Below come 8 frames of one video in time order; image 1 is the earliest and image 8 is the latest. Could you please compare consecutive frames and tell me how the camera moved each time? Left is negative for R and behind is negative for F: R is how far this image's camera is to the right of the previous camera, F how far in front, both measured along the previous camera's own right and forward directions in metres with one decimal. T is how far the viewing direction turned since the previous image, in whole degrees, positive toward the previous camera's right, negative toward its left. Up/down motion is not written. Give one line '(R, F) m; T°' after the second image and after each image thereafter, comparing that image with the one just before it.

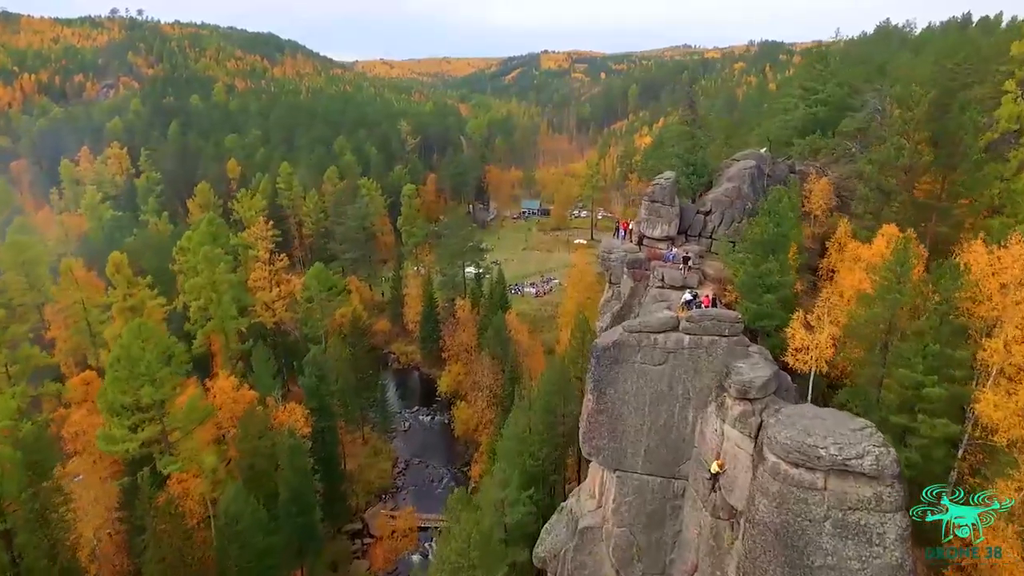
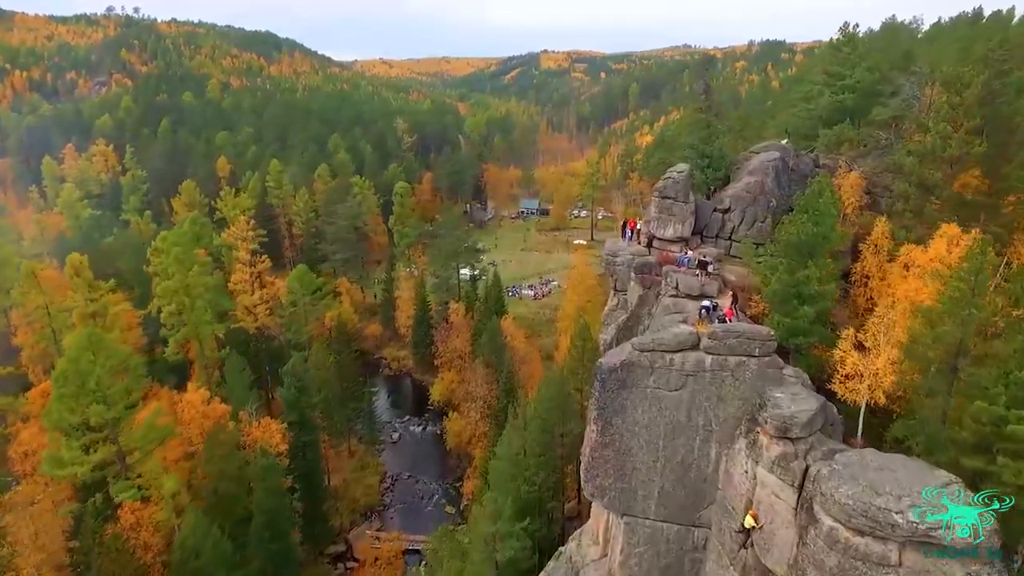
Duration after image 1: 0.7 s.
(+0.3, +3.0) m; 0°
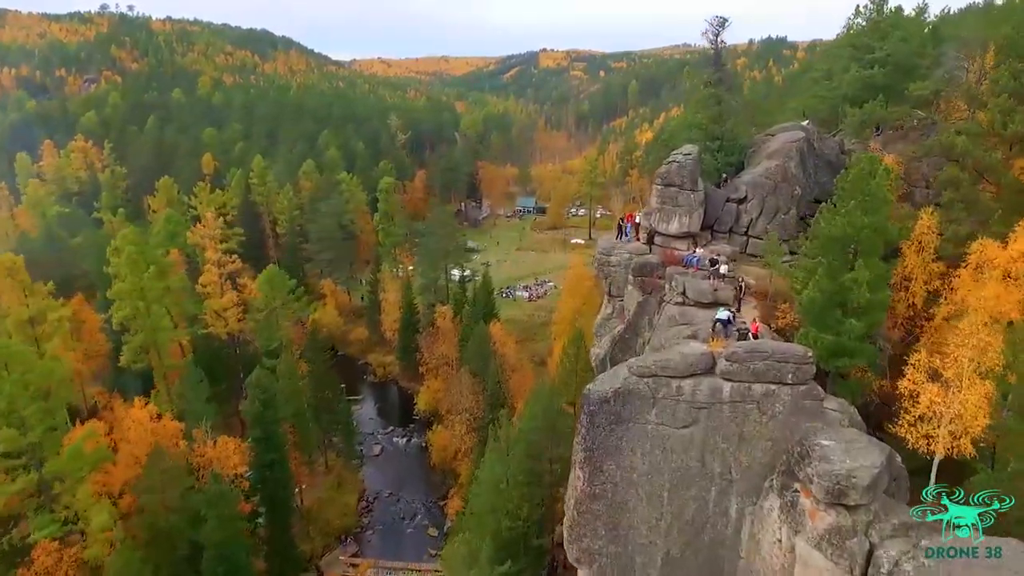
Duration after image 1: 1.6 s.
(+0.8, +3.5) m; 0°
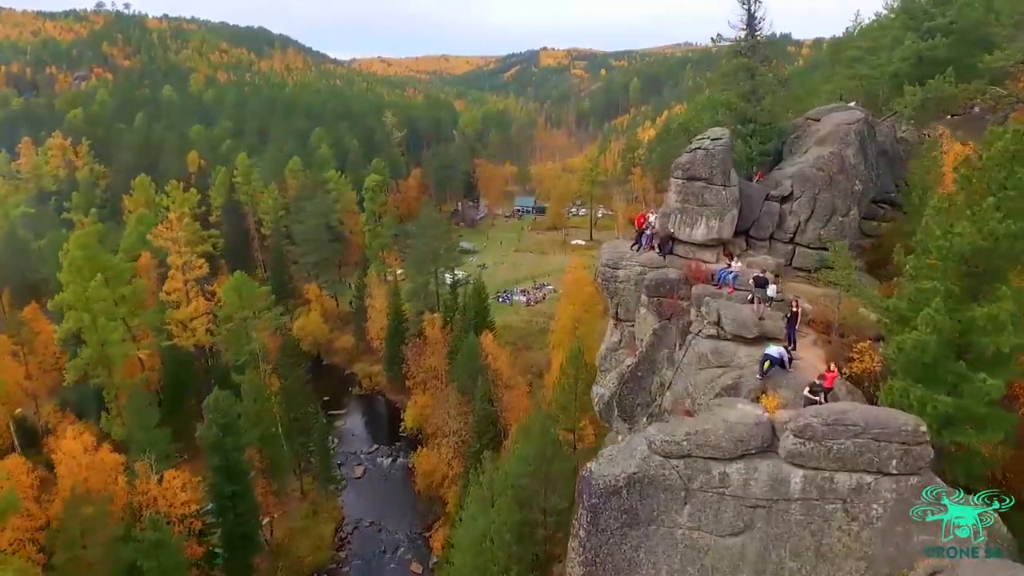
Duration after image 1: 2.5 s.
(+0.5, +4.0) m; 0°
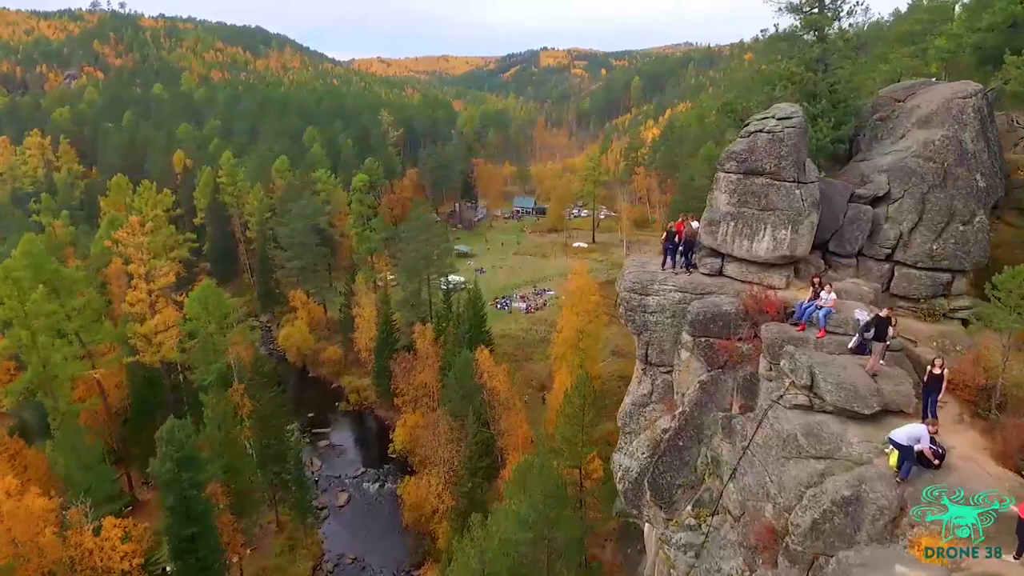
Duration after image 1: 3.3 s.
(+0.1, +3.9) m; 0°
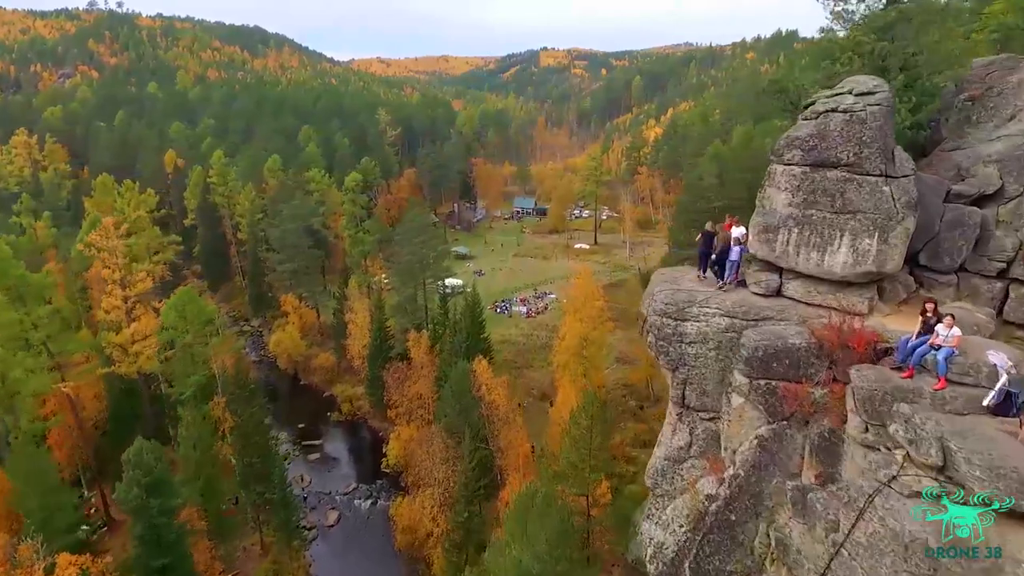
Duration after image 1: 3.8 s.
(0.0, +2.4) m; 0°
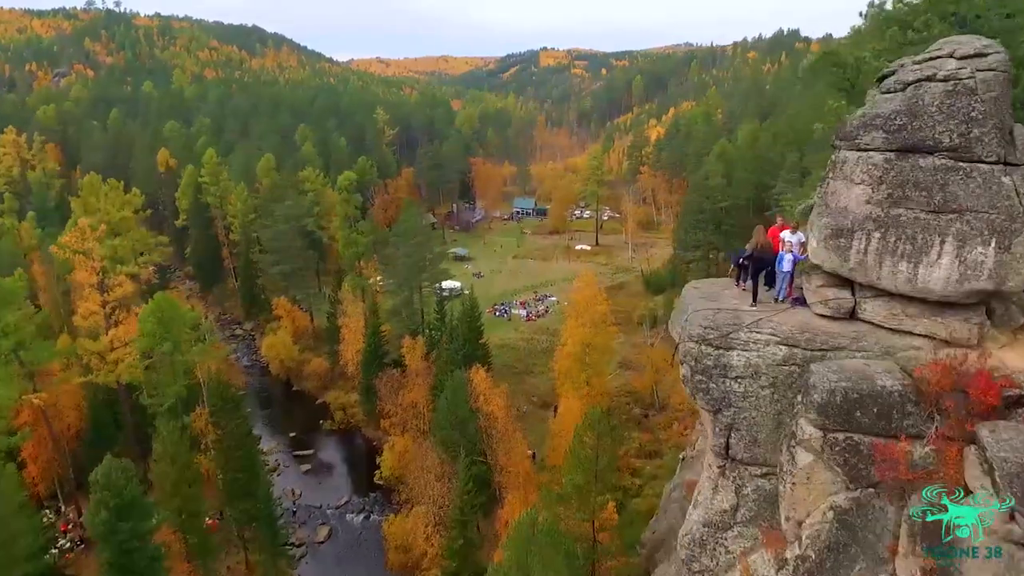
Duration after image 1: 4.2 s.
(0.0, +1.9) m; 0°
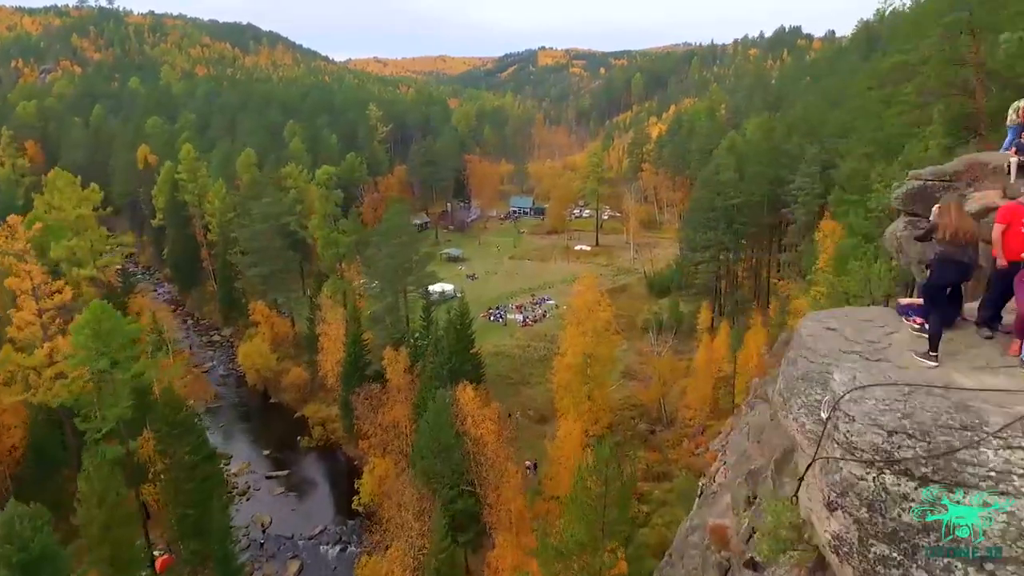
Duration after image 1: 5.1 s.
(+0.3, +4.0) m; 0°
